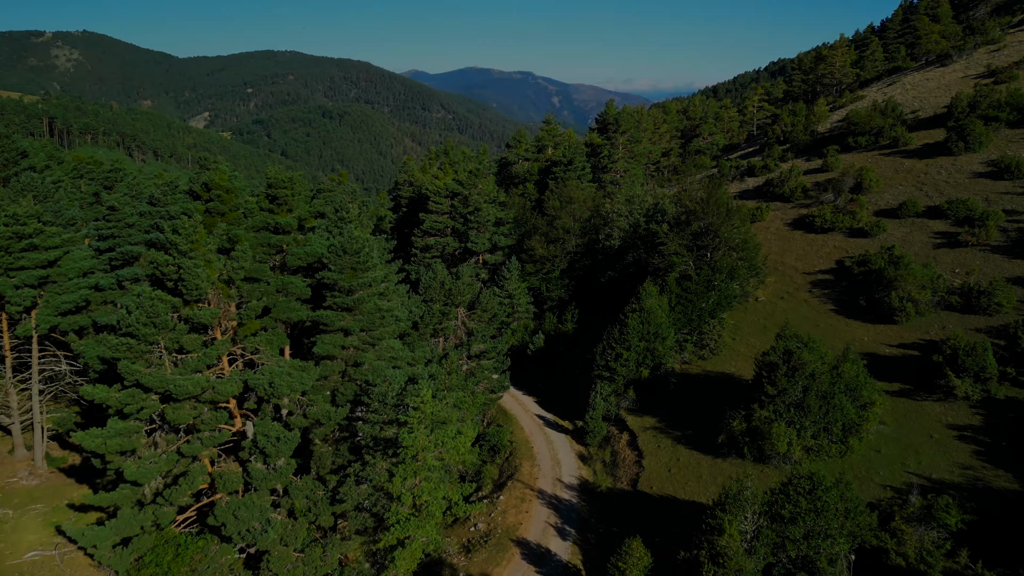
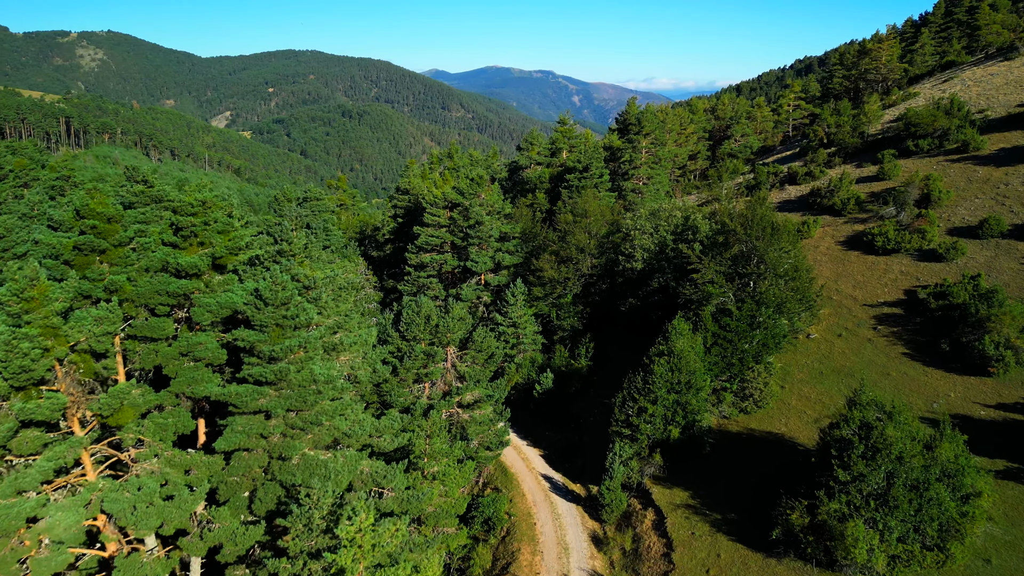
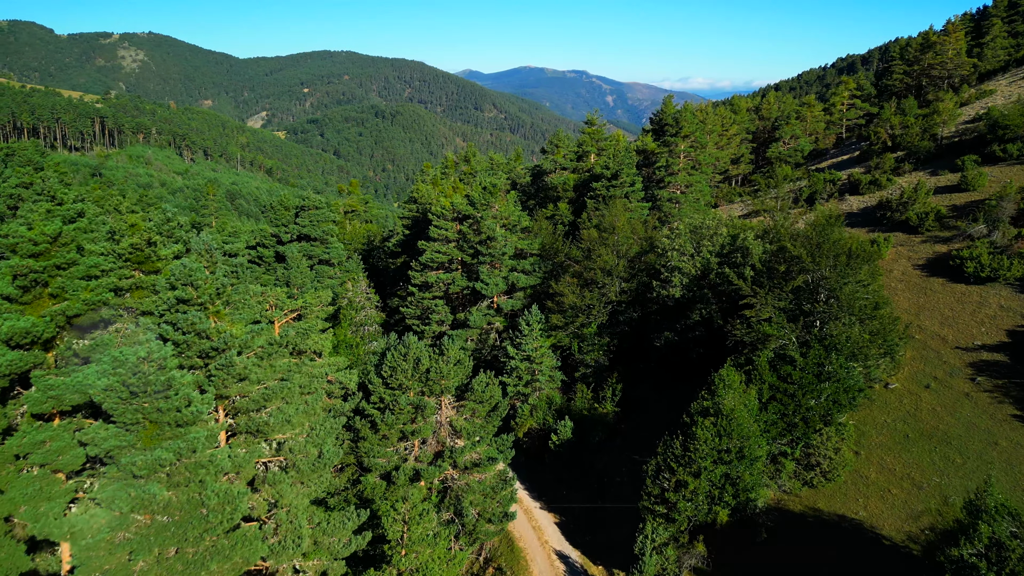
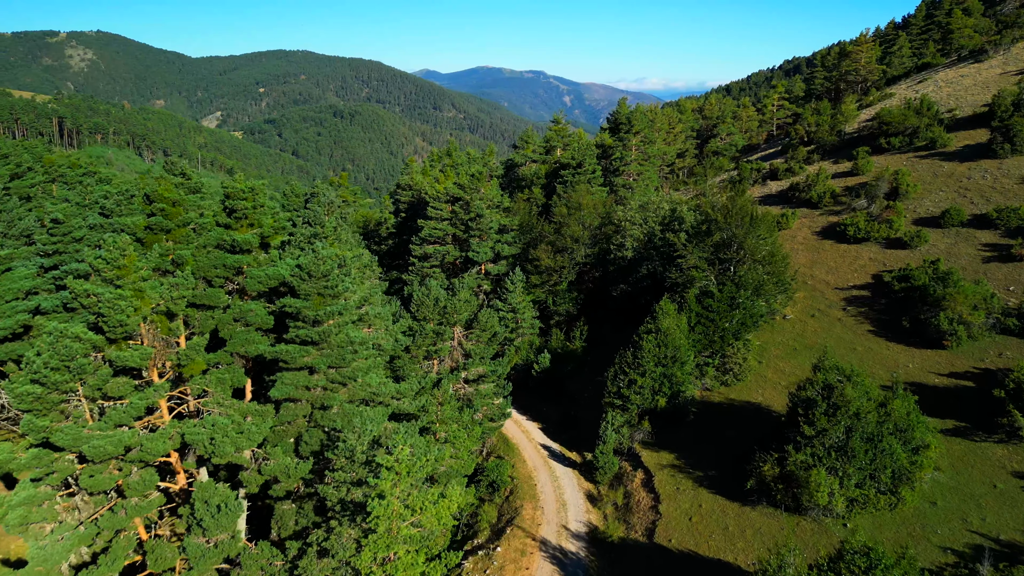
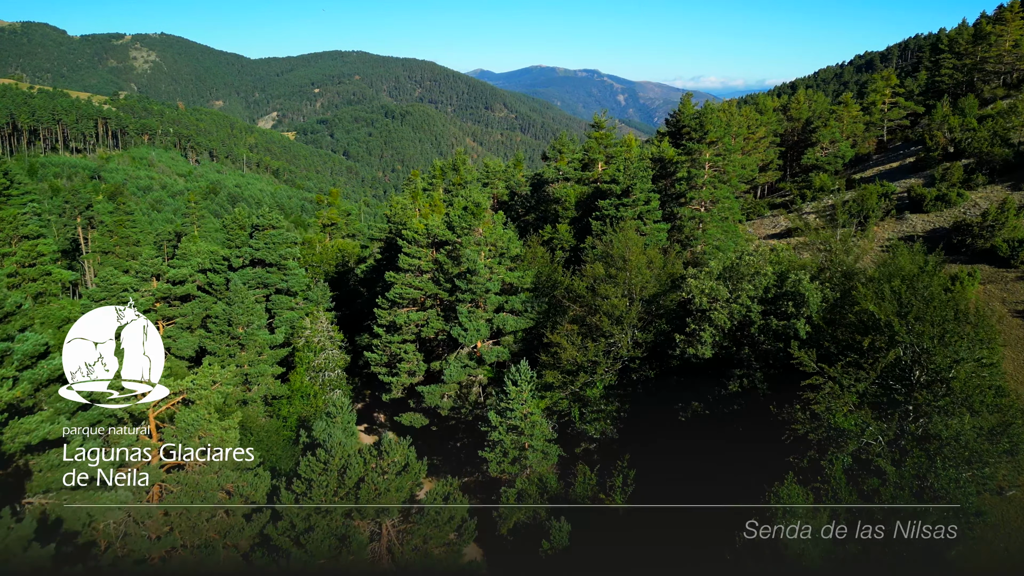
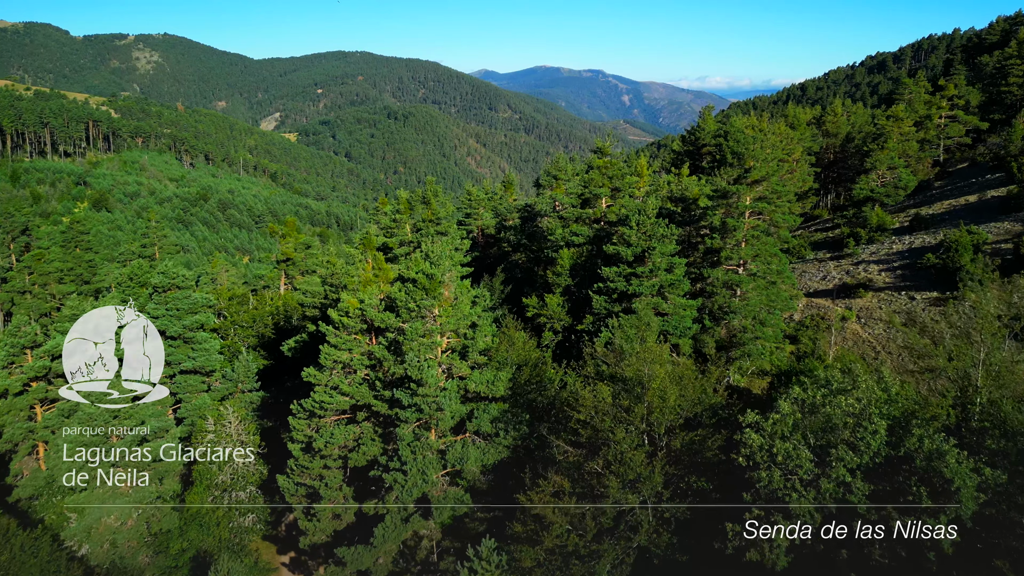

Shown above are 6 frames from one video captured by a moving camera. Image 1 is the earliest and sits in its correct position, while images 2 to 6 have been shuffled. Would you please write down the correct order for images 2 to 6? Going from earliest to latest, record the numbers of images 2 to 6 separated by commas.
4, 2, 3, 5, 6
